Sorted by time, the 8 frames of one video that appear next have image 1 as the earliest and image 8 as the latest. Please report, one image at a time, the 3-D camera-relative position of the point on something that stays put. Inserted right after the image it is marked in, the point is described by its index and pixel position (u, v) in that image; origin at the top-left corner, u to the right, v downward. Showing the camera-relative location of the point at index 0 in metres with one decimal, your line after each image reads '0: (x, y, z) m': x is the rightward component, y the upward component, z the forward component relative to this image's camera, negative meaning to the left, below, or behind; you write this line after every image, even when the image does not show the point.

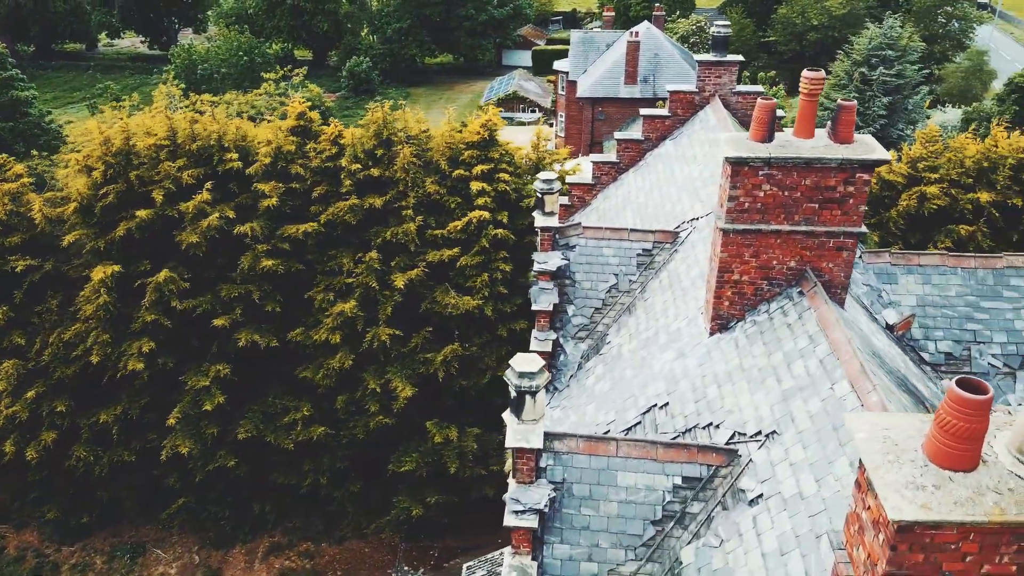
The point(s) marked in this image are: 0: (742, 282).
0: (+3.0, +0.1, +10.9) m
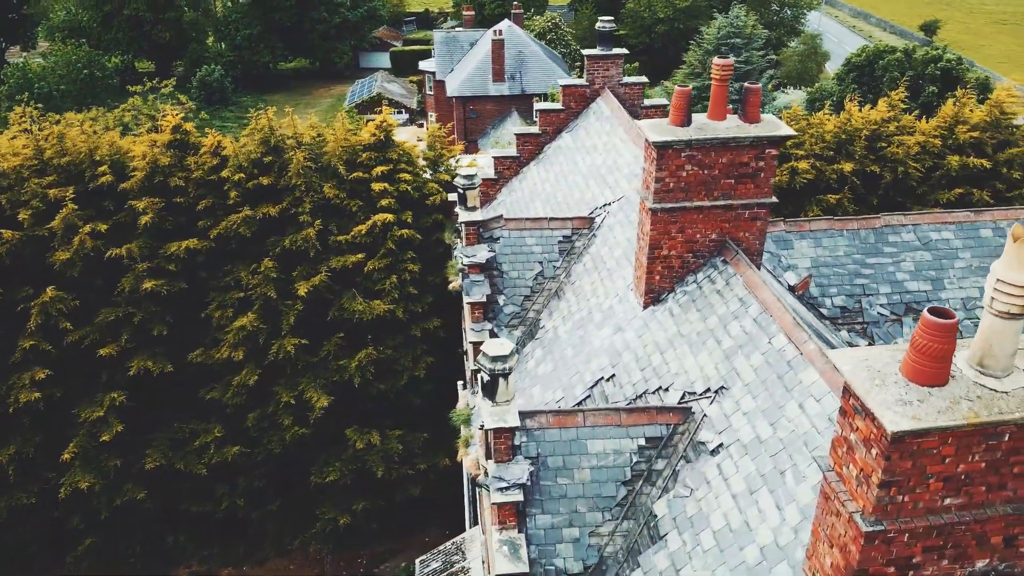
0: (+2.3, +0.5, +11.8) m
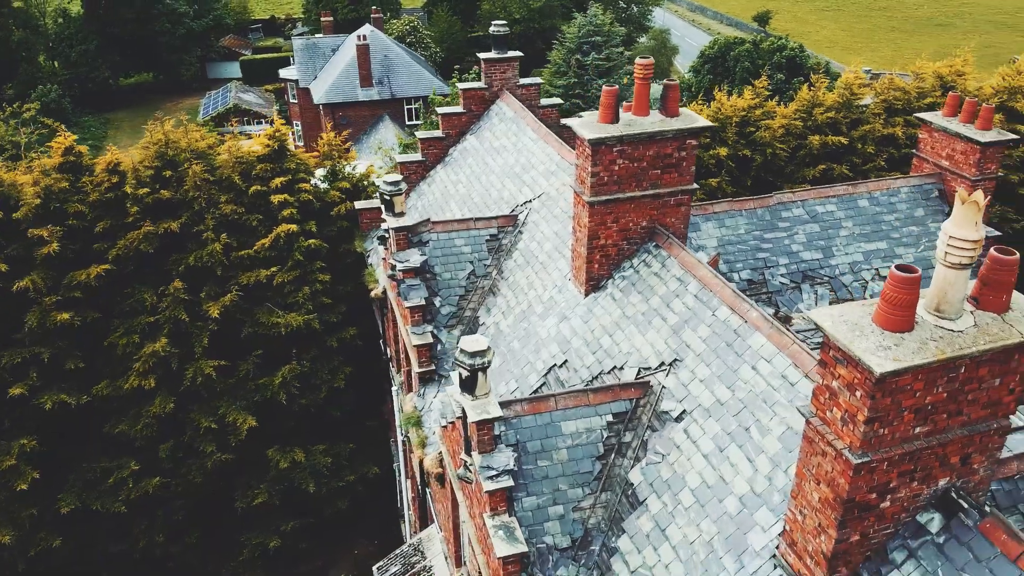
0: (+1.5, +0.7, +12.6) m
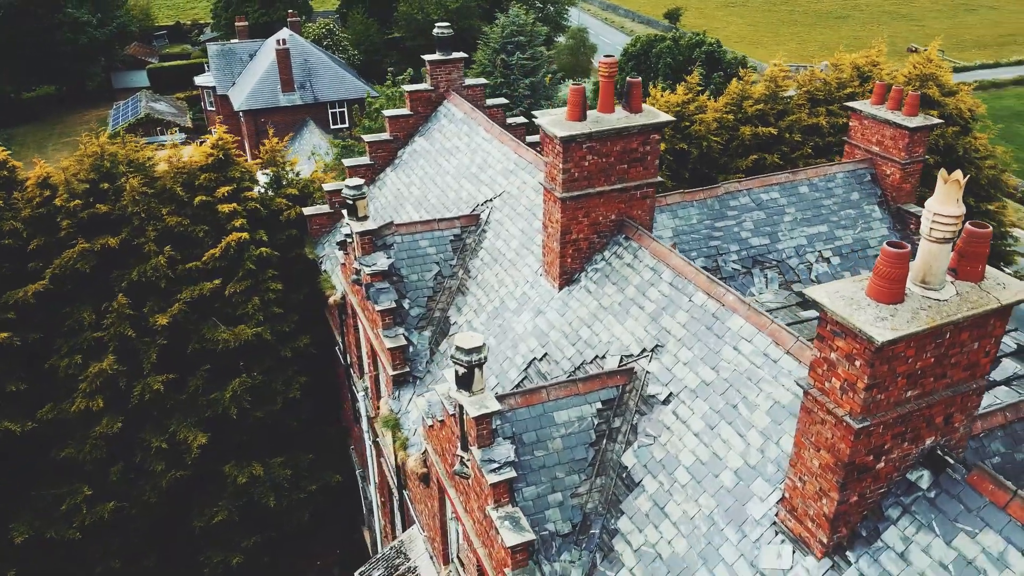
0: (+1.1, +0.8, +12.9) m
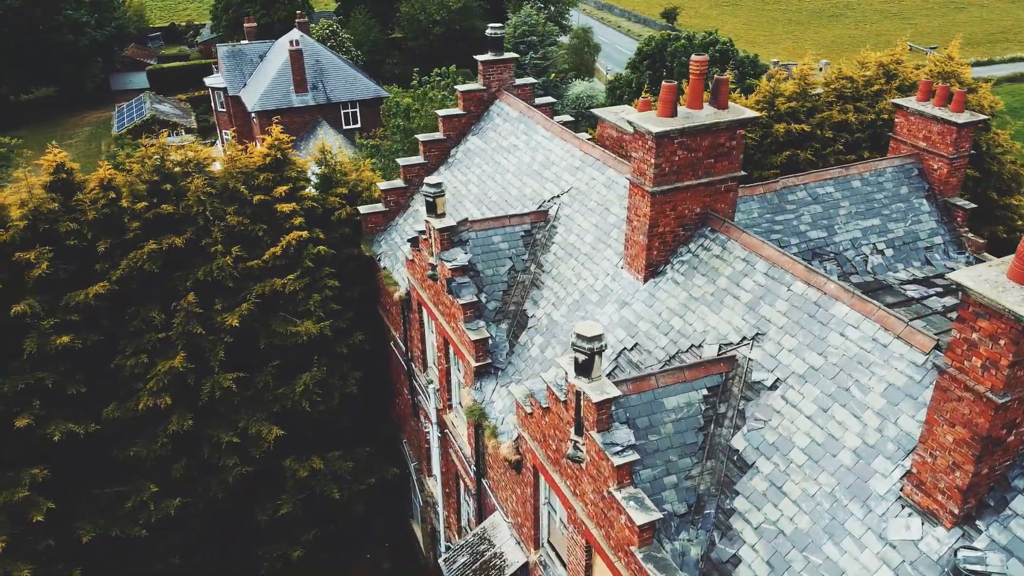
0: (+2.5, +0.9, +13.4) m
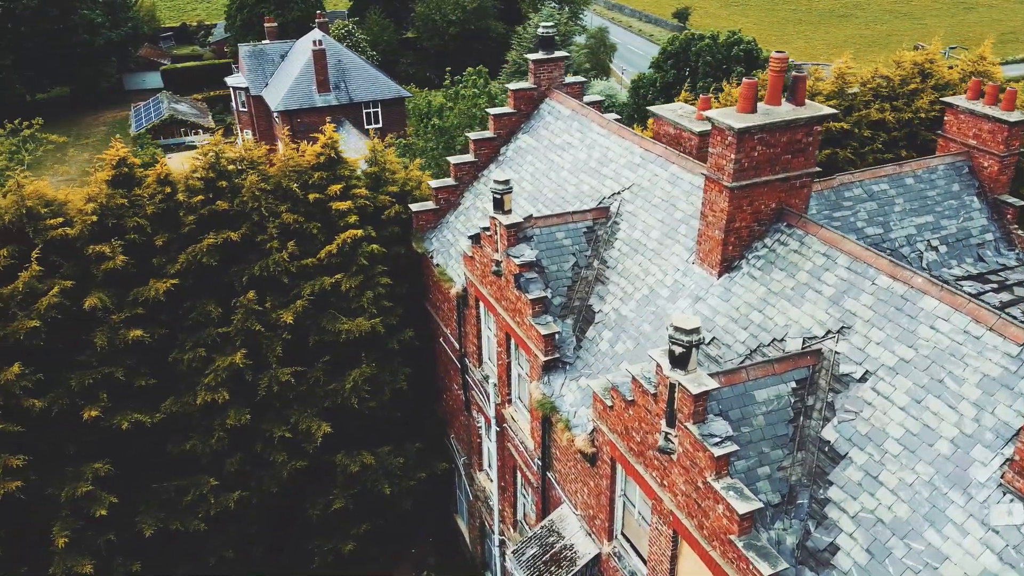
0: (+3.8, +1.0, +13.6) m
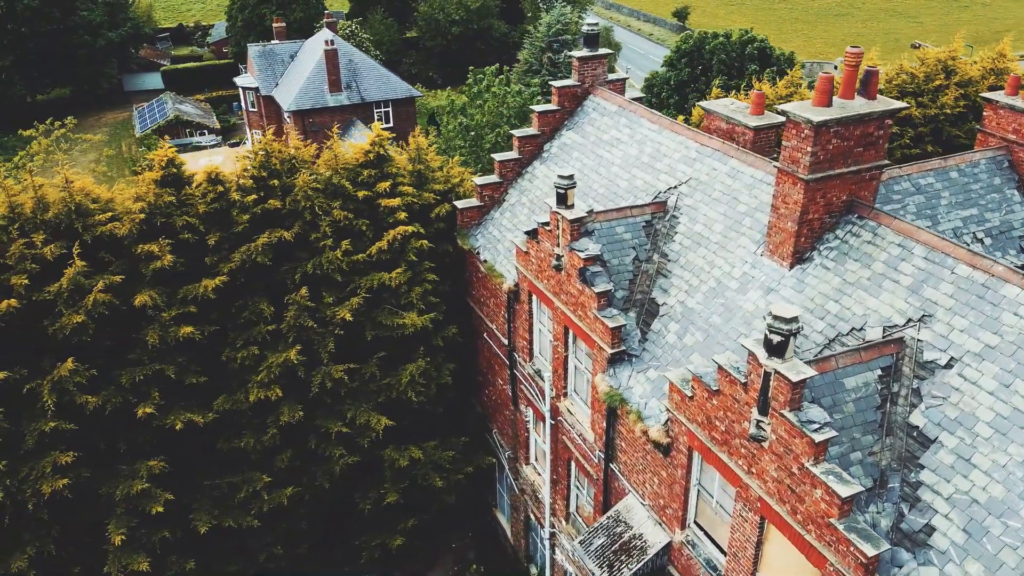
0: (+5.1, +1.2, +13.8) m
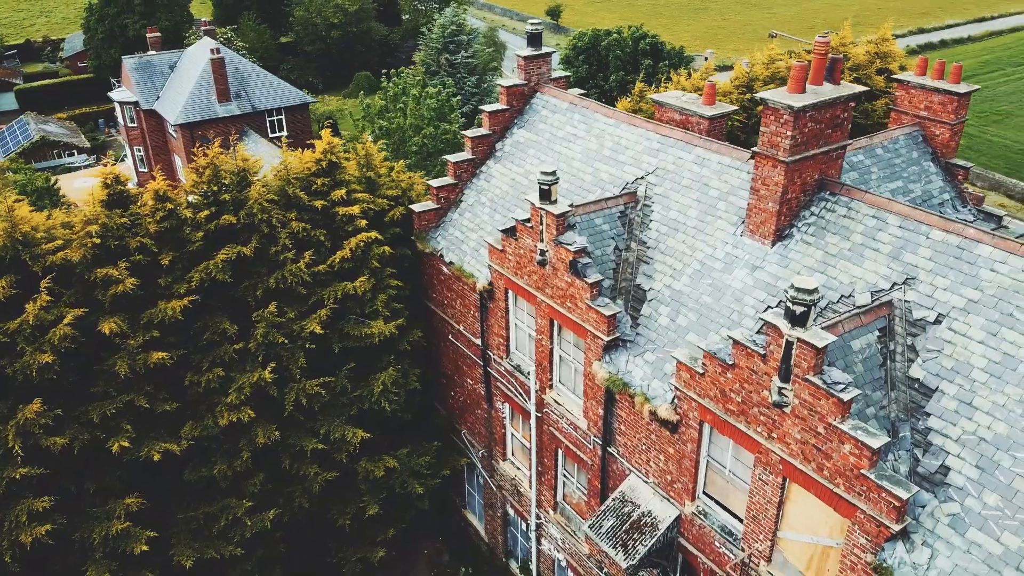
0: (+5.1, +1.6, +14.9) m
